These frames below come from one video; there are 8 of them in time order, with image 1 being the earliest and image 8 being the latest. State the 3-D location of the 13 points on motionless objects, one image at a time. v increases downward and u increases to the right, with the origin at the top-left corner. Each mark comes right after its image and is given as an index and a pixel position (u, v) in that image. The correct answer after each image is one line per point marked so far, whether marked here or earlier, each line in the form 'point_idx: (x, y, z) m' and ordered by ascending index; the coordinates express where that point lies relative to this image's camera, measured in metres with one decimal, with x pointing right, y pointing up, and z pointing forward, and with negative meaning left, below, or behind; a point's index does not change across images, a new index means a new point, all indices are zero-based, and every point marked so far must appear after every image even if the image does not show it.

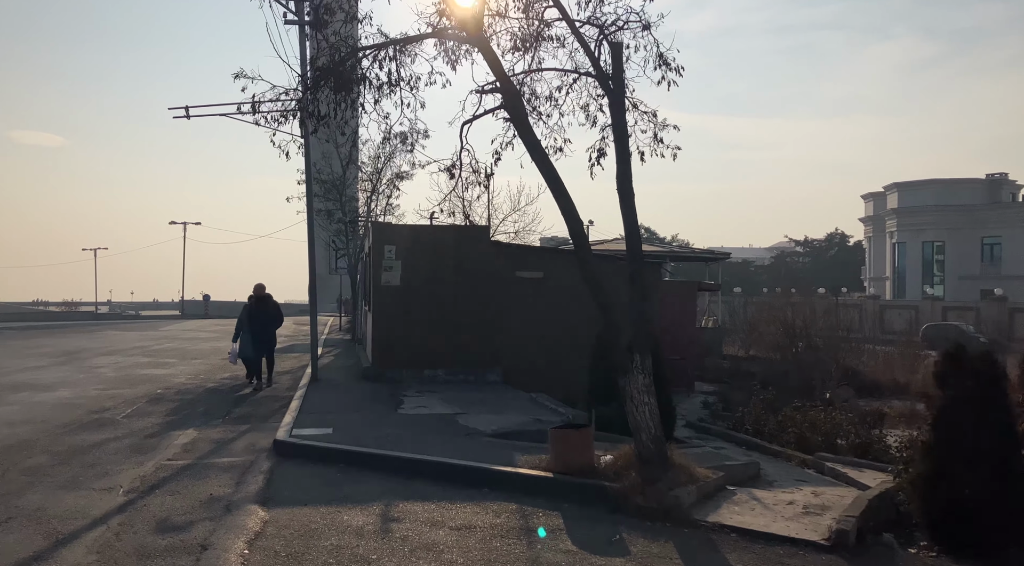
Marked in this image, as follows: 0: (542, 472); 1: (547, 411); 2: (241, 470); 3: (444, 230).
0: (+0.3, -2.1, +8.1) m
1: (+0.6, -2.2, +12.3) m
2: (-3.2, -2.2, +8.7) m
3: (-1.5, +1.2, +16.5) m
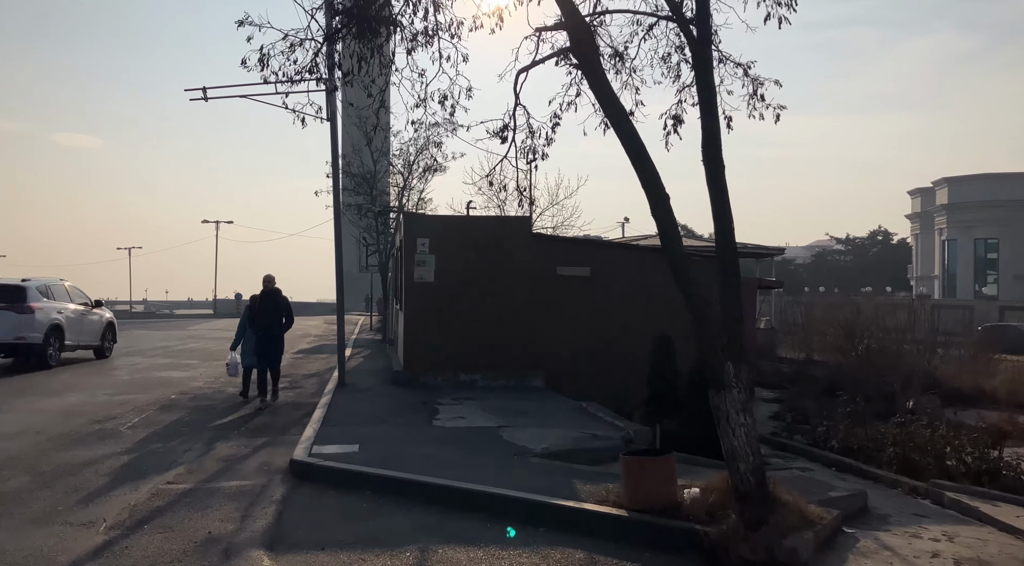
0: (+0.9, -2.0, +6.5) m
1: (+1.3, -2.1, +10.8) m
2: (-2.6, -2.1, +7.4) m
3: (-0.6, +1.3, +15.1) m
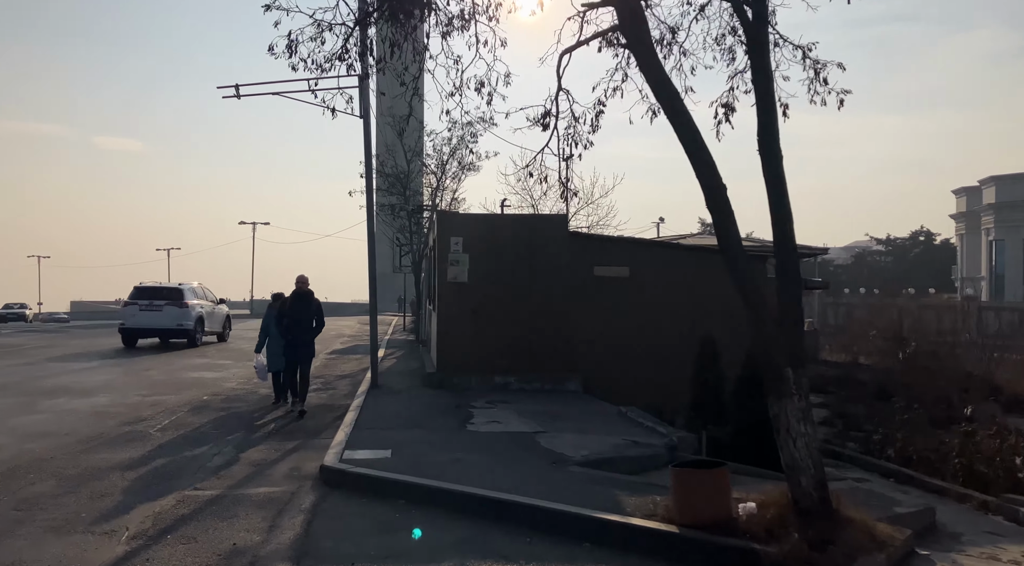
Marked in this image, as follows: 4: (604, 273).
0: (+1.3, -2.0, +6.1) m
1: (+1.8, -2.1, +10.3) m
2: (-2.2, -2.1, +7.0) m
3: (+0.1, +1.3, +14.7) m
4: (+1.9, +0.2, +14.9) m
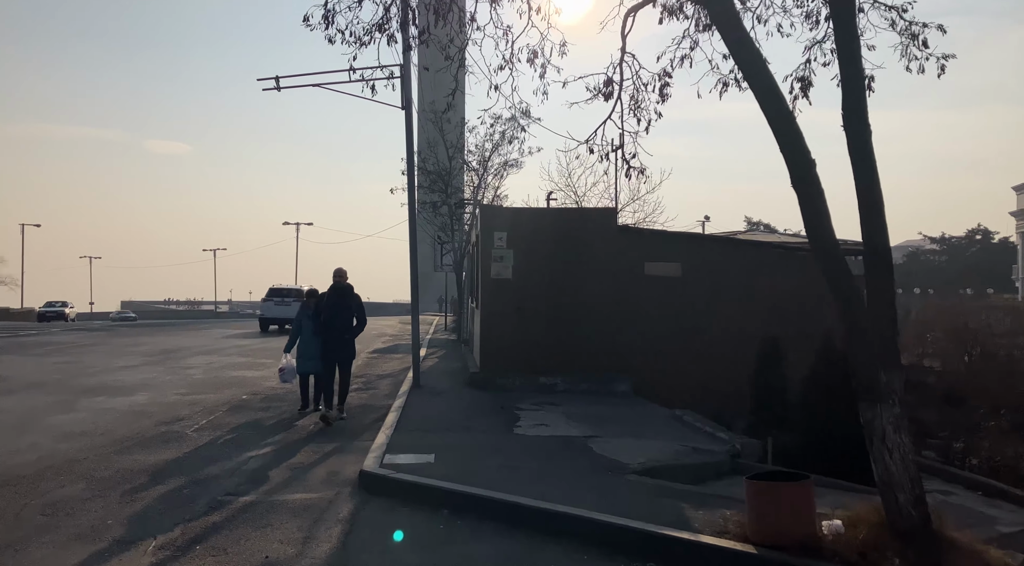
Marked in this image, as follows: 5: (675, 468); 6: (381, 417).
0: (+1.7, -1.9, +5.4) m
1: (+2.5, -2.0, +9.6) m
2: (-1.8, -2.1, +6.6) m
3: (+1.0, +1.3, +14.1) m
4: (+2.7, +0.3, +14.2) m
5: (+1.8, -2.0, +8.0) m
6: (-2.0, -2.1, +11.4) m
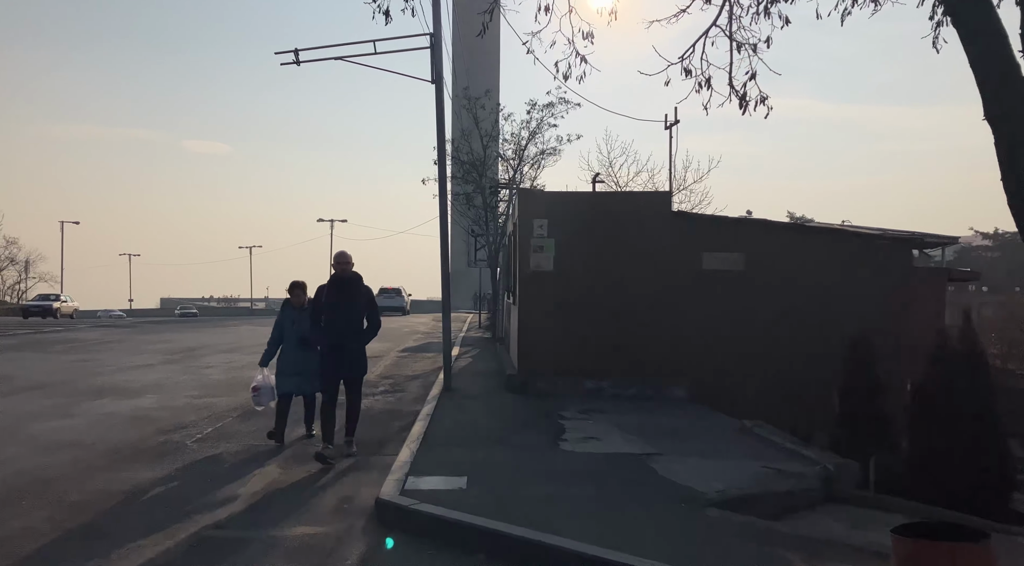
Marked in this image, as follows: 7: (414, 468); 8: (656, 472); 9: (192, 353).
0: (+2.0, -1.8, +3.9) m
1: (+3.0, -1.9, +8.1) m
2: (-1.4, -2.0, +5.3) m
3: (+1.7, +1.4, +12.6) m
4: (+3.5, +0.4, +12.7) m
5: (+2.2, -1.9, +6.6) m
6: (-1.4, -2.0, +10.1) m
7: (-1.0, -1.8, +7.2) m
8: (+1.4, -1.8, +7.2) m
9: (-8.3, -1.8, +19.1) m
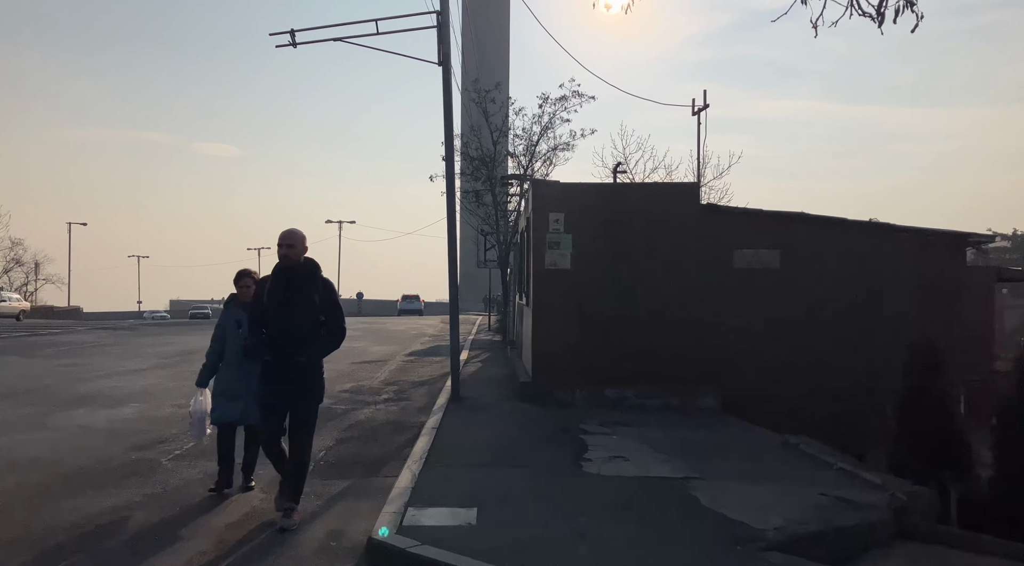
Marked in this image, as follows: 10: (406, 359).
0: (+2.1, -1.8, +2.9) m
1: (+3.1, -1.9, +7.0) m
2: (-1.3, -1.9, +4.2) m
3: (+1.9, +1.5, +11.6) m
4: (+3.7, +0.4, +11.6) m
5: (+2.3, -1.9, +5.5) m
6: (-1.3, -2.0, +9.1) m
7: (-0.8, -1.8, +6.2) m
8: (+1.5, -1.8, +6.1) m
9: (-8.0, -1.8, +18.1) m
10: (-2.9, -2.1, +20.0) m
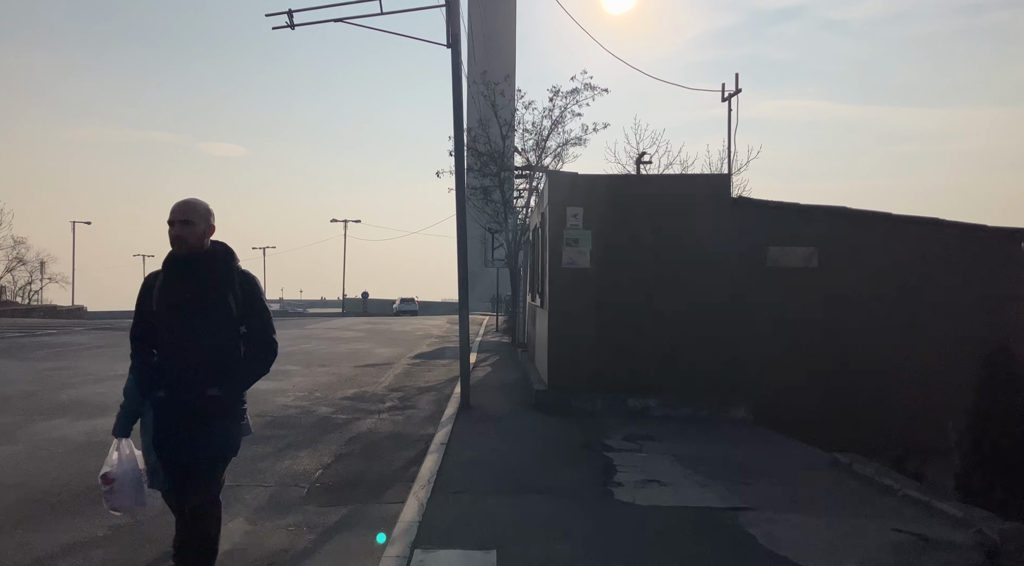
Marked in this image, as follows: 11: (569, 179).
0: (+2.2, -1.8, +2.0) m
1: (+3.3, -1.9, +6.1) m
2: (-1.1, -1.9, +3.4) m
3: (+2.2, +1.5, +10.7) m
4: (+3.9, +0.4, +10.7) m
5: (+2.5, -1.9, +4.6) m
6: (-1.1, -2.0, +8.2) m
7: (-0.7, -1.8, +5.3) m
8: (+1.7, -1.8, +5.2) m
9: (-7.7, -1.8, +17.3) m
10: (-2.6, -2.0, +19.1) m
11: (+0.8, +1.5, +10.8) m
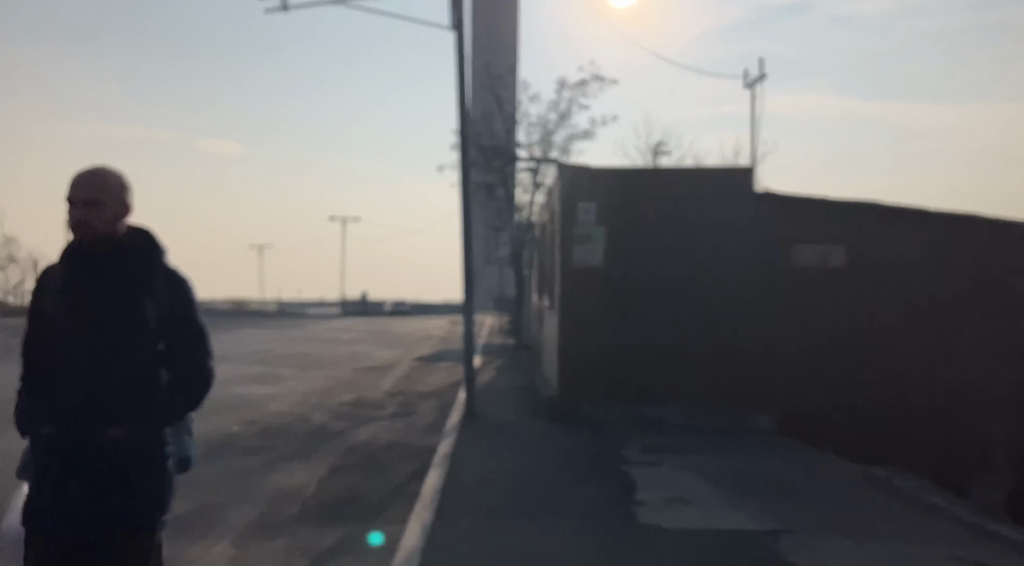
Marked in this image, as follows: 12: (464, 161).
0: (+2.3, -1.8, +1.3) m
1: (+3.4, -1.9, +5.4) m
2: (-1.0, -1.9, +2.7) m
3: (+2.3, +1.5, +10.0) m
4: (+4.0, +0.4, +10.0) m
5: (+2.6, -1.9, +4.0) m
6: (-1.0, -1.9, +7.6) m
7: (-0.5, -1.8, +4.7) m
8: (+1.8, -1.8, +4.6) m
9: (-7.6, -1.8, +16.7) m
10: (-2.5, -2.0, +18.5) m
11: (+0.9, +1.5, +10.1) m
12: (-1.0, +2.5, +15.3) m
